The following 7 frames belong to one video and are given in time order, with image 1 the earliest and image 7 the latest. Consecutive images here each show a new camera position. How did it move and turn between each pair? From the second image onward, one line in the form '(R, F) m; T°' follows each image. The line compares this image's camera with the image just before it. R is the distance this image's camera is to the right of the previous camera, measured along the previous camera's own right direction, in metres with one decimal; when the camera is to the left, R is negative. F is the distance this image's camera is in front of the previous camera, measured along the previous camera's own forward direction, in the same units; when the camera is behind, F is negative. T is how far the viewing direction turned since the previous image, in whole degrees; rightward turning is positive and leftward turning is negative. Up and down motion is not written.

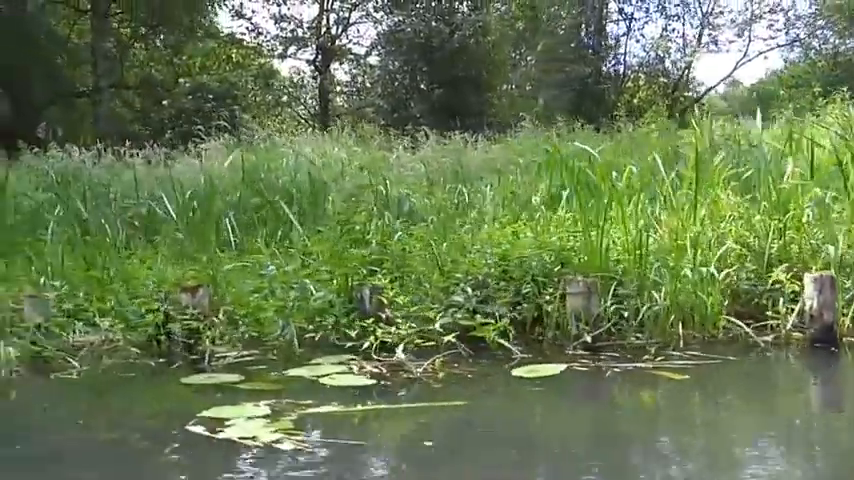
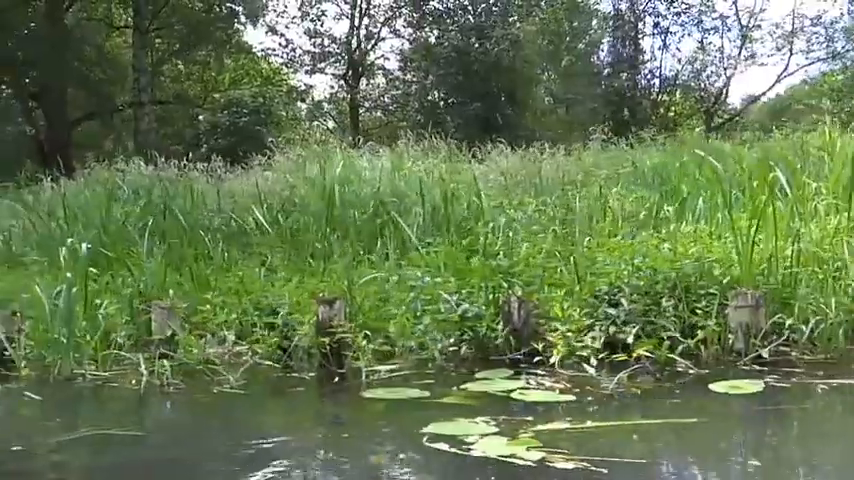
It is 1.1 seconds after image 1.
(-0.6, +0.1) m; -1°
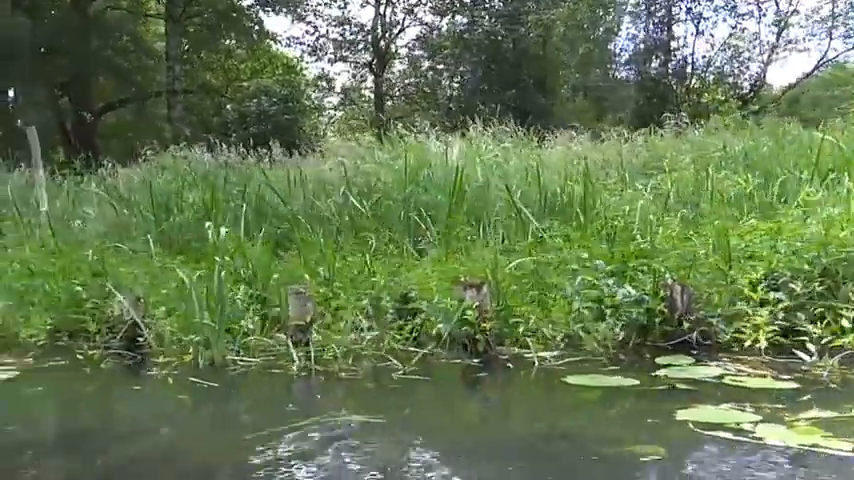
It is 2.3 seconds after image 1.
(-0.6, +0.1) m; -1°
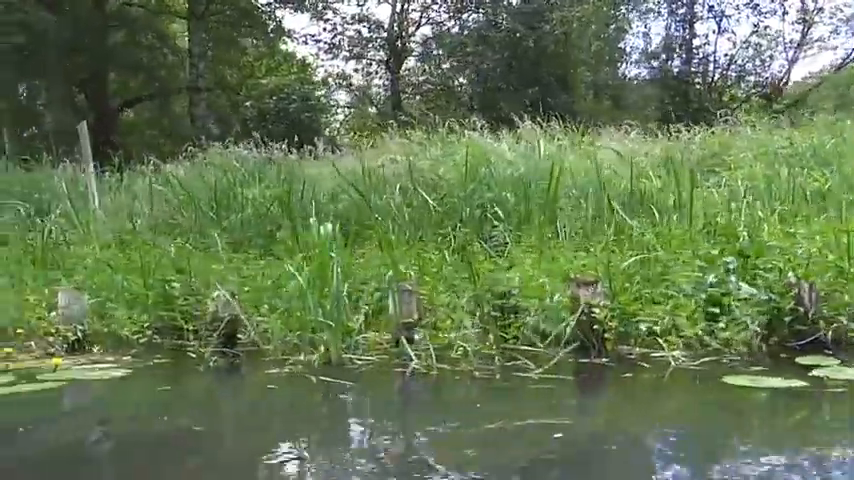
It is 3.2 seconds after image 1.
(-0.4, +0.1) m; 0°
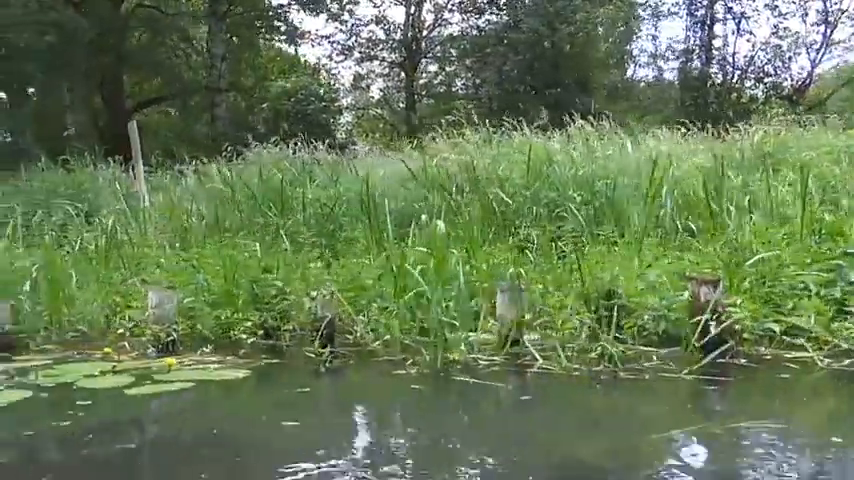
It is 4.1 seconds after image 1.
(-0.5, +0.1) m; 0°
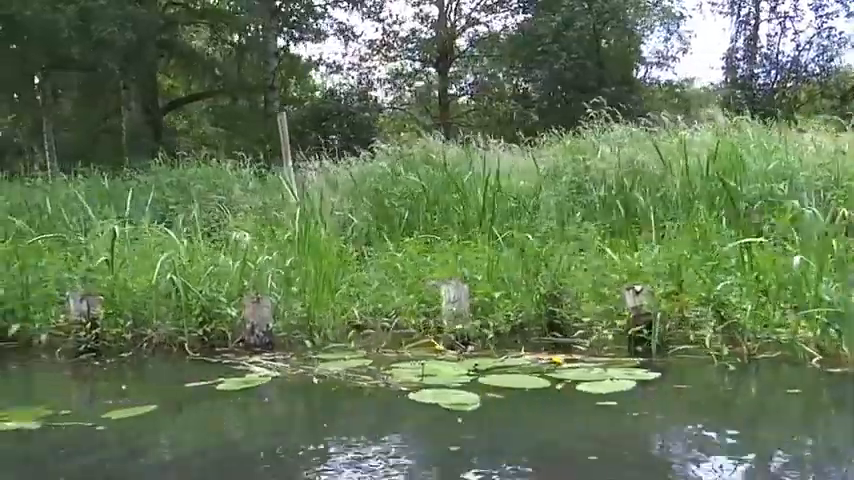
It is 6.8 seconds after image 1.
(-1.4, +0.2) m; +1°
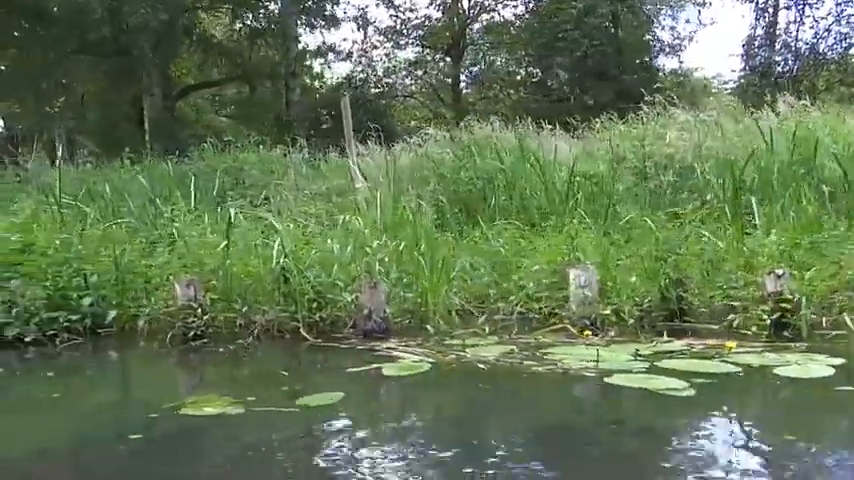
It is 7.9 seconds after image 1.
(-0.6, +0.1) m; 0°
